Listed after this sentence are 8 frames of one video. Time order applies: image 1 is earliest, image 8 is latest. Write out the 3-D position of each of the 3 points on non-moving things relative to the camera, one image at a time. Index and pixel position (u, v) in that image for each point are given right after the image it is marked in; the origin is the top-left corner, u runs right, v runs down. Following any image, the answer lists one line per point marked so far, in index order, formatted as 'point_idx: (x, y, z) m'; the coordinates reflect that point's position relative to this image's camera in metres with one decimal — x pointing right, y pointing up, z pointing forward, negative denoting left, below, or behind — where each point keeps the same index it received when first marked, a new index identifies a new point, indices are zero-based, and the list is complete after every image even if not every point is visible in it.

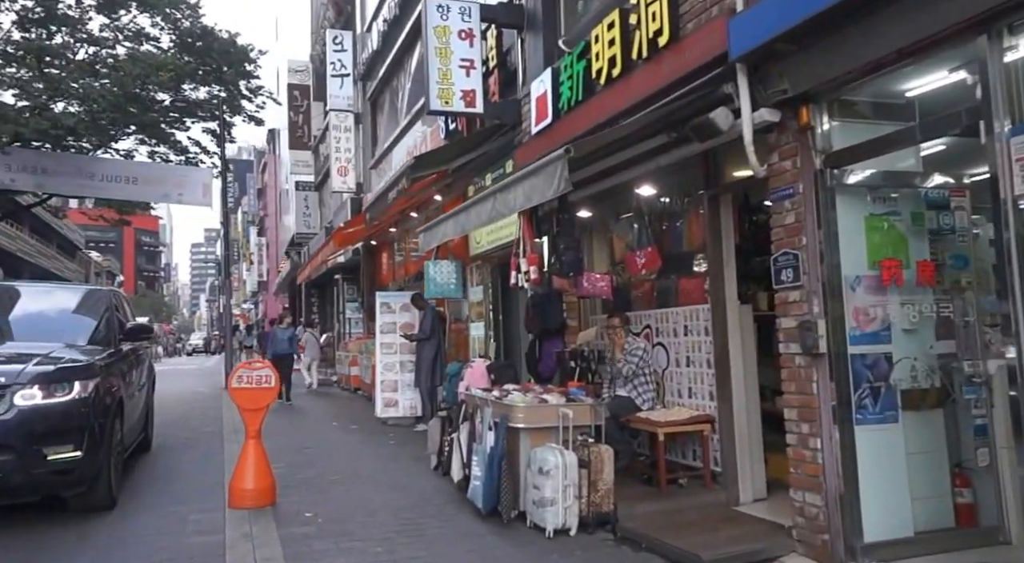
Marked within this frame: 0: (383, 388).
0: (-2.0, -1.7, +11.8) m
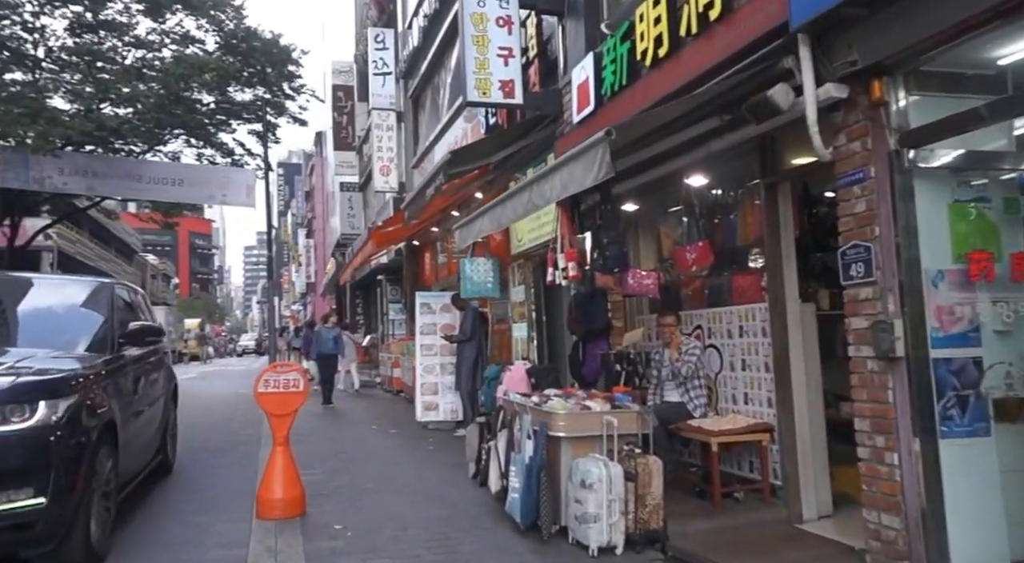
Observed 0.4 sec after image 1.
0: (-1.3, -1.7, +11.4) m
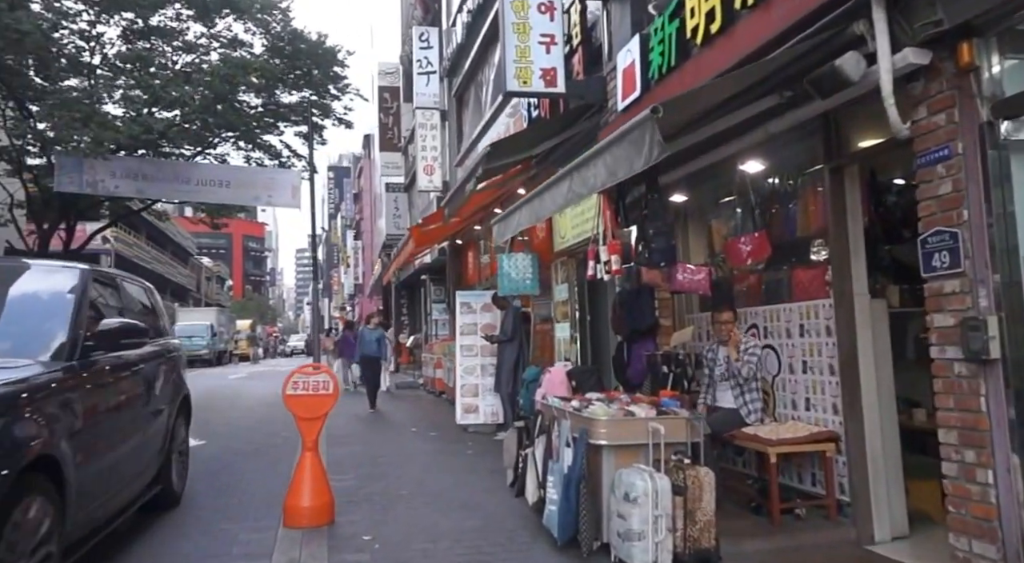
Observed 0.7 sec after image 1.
0: (-0.7, -1.6, +11.0) m
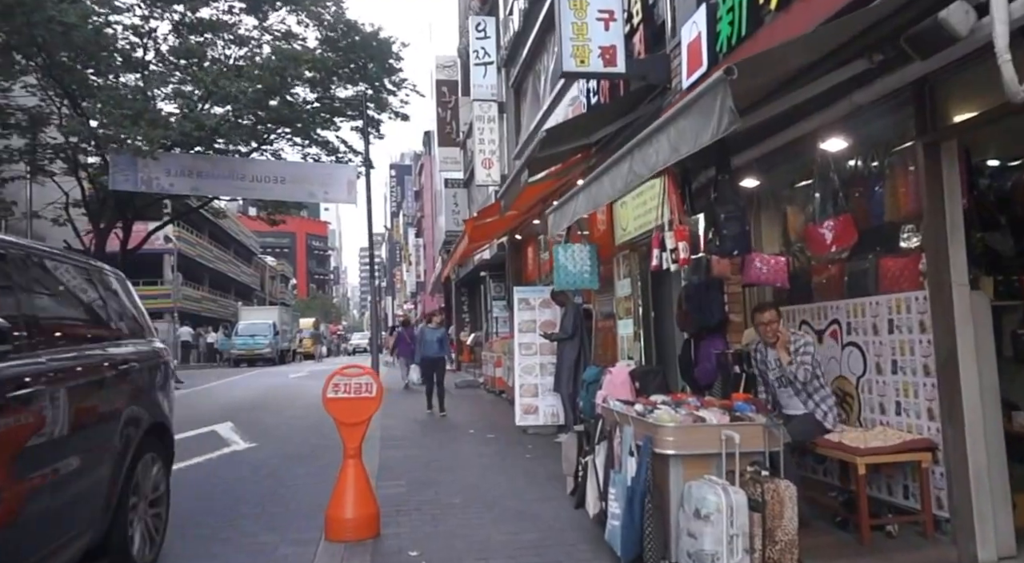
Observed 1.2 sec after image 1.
0: (+0.1, -1.6, +10.6) m
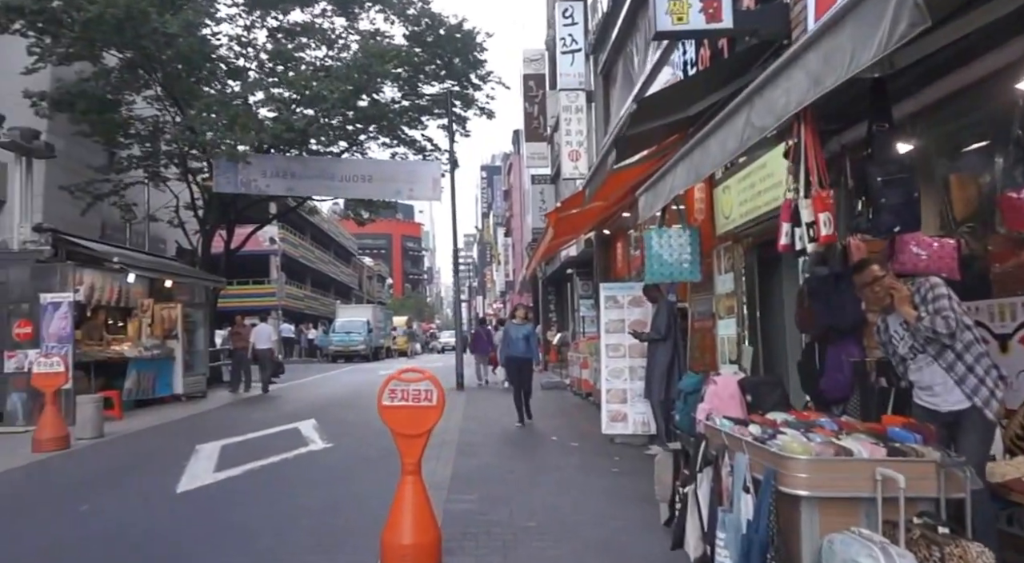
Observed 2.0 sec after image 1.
0: (+1.2, -1.5, +9.5) m
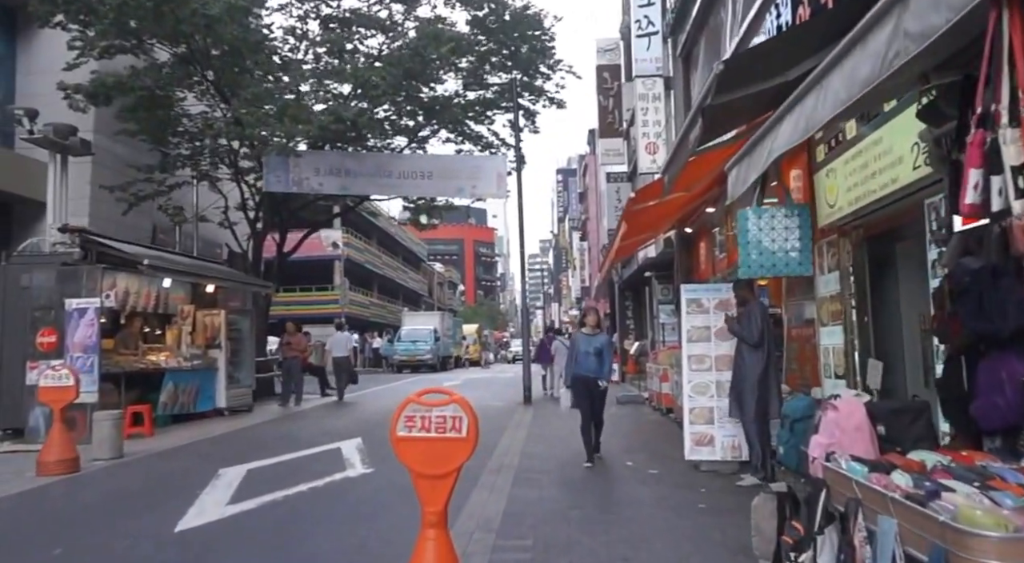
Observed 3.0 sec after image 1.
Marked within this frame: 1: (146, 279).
0: (+2.0, -1.5, +8.2) m
1: (-5.5, 0.0, +11.3) m
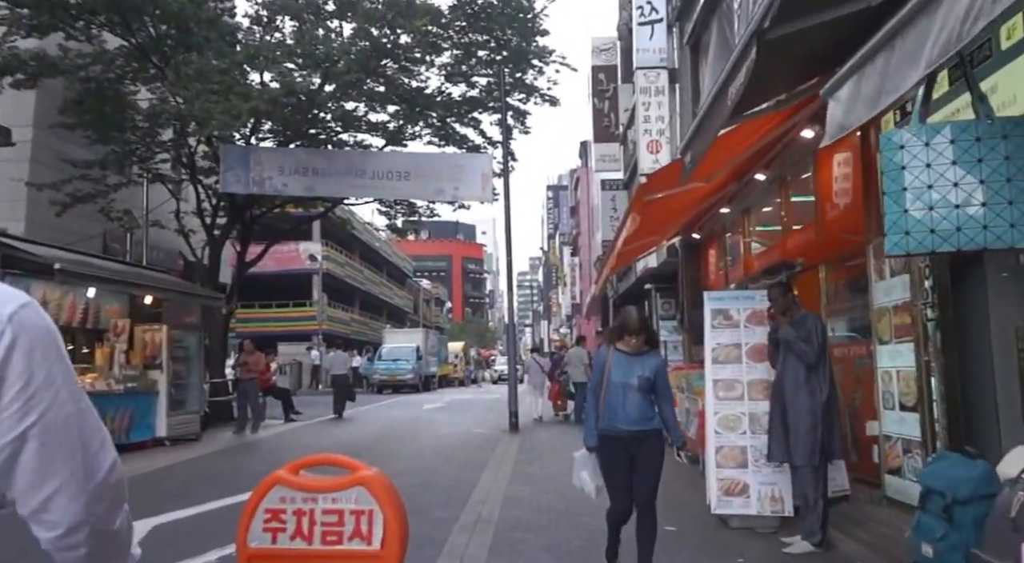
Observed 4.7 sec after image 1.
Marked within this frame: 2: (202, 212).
0: (+1.8, -1.6, +6.6) m
1: (-5.7, -0.1, +9.6) m
2: (-6.0, +1.3, +14.5) m
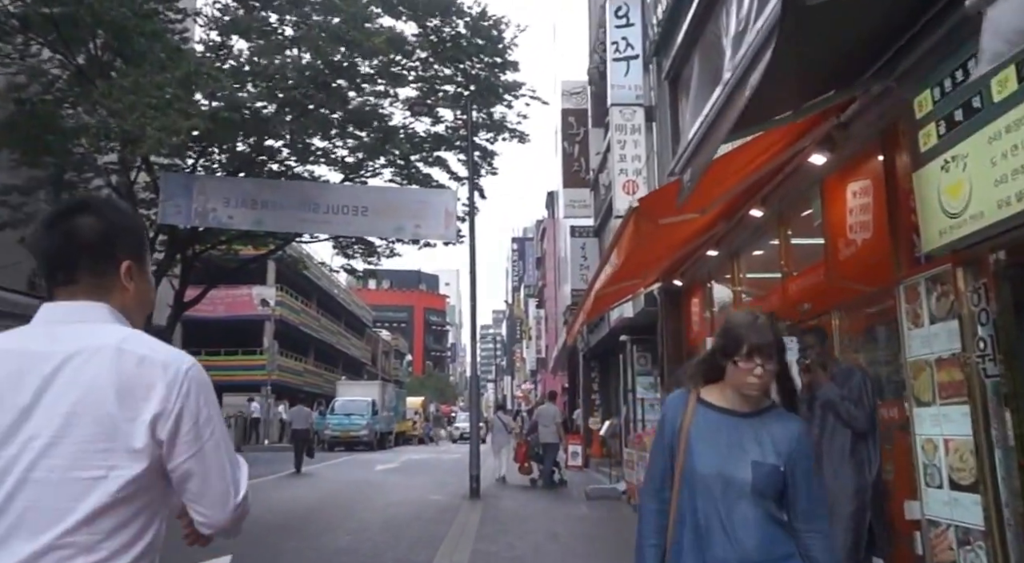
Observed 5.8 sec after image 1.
0: (+1.5, -1.9, +5.5) m
1: (-6.1, -0.5, +8.3) m
2: (-6.6, +0.6, +13.2) m
